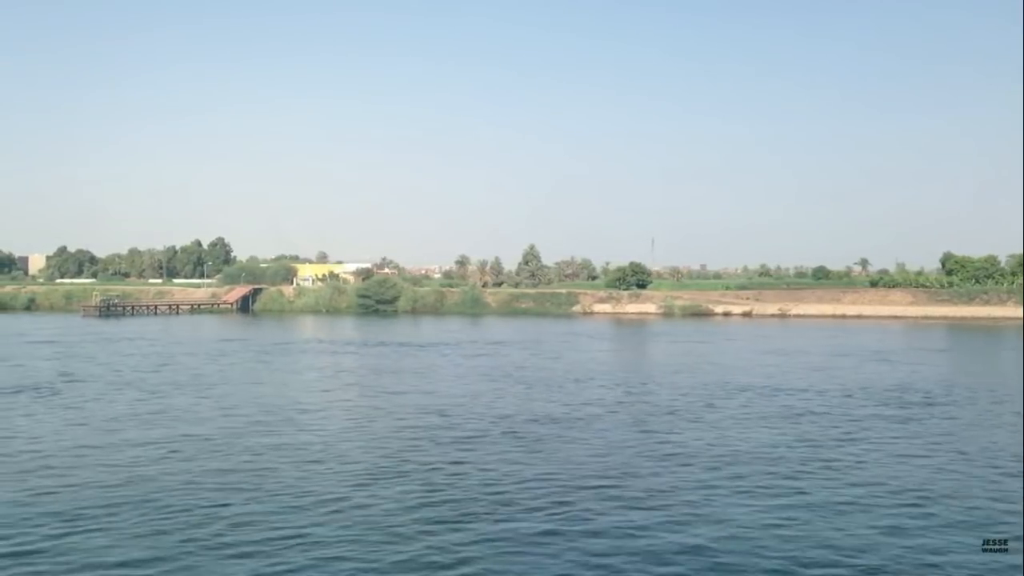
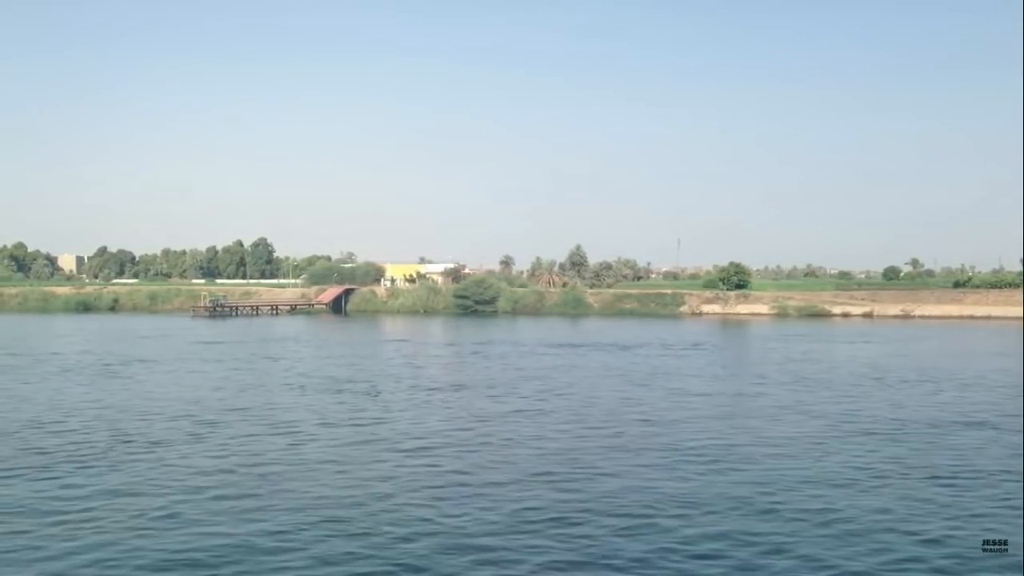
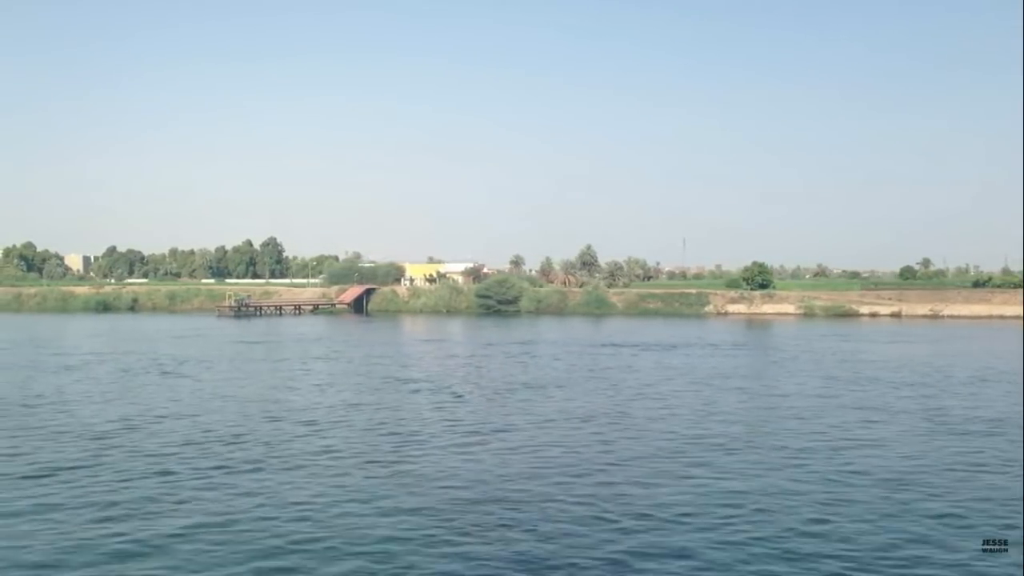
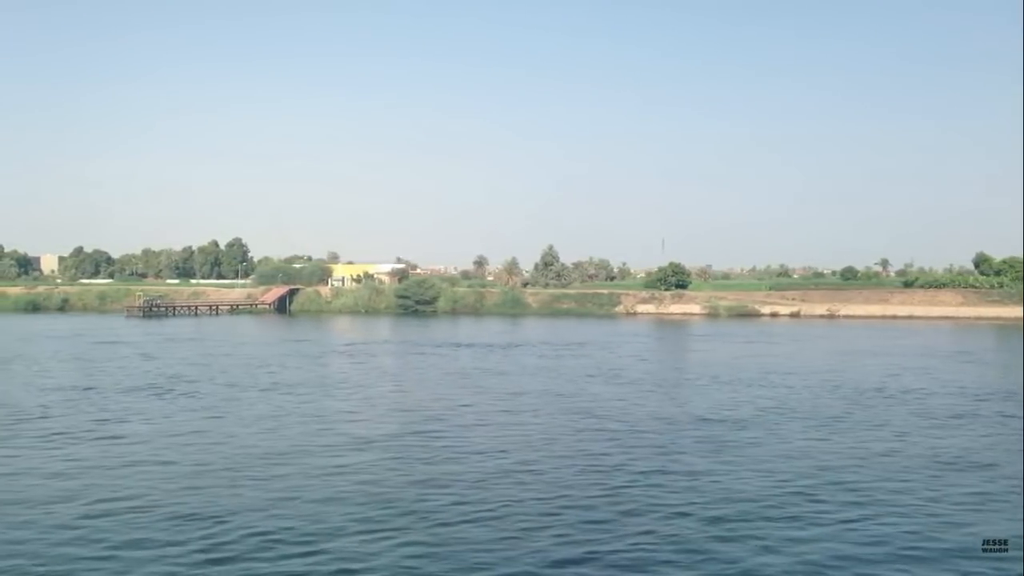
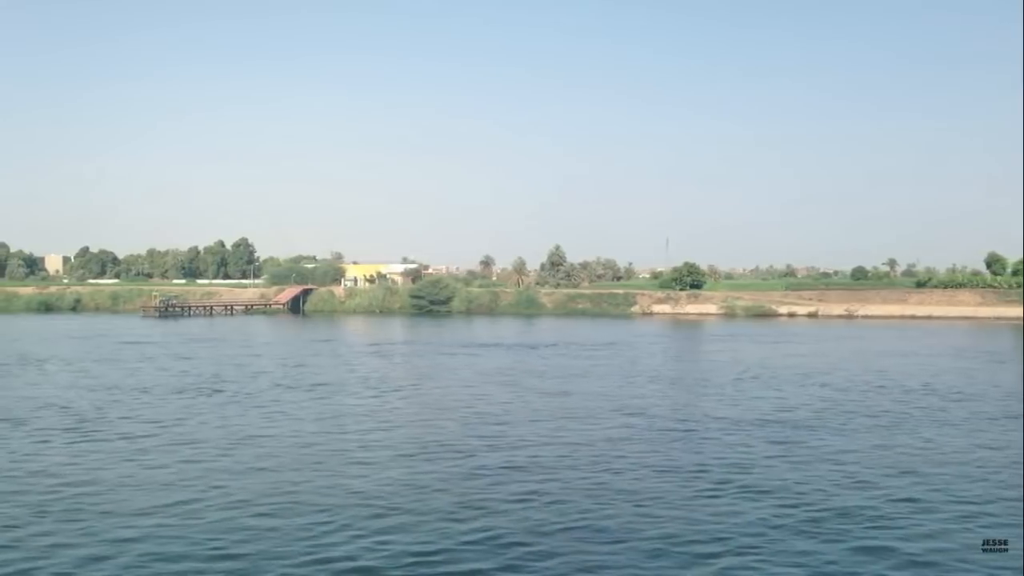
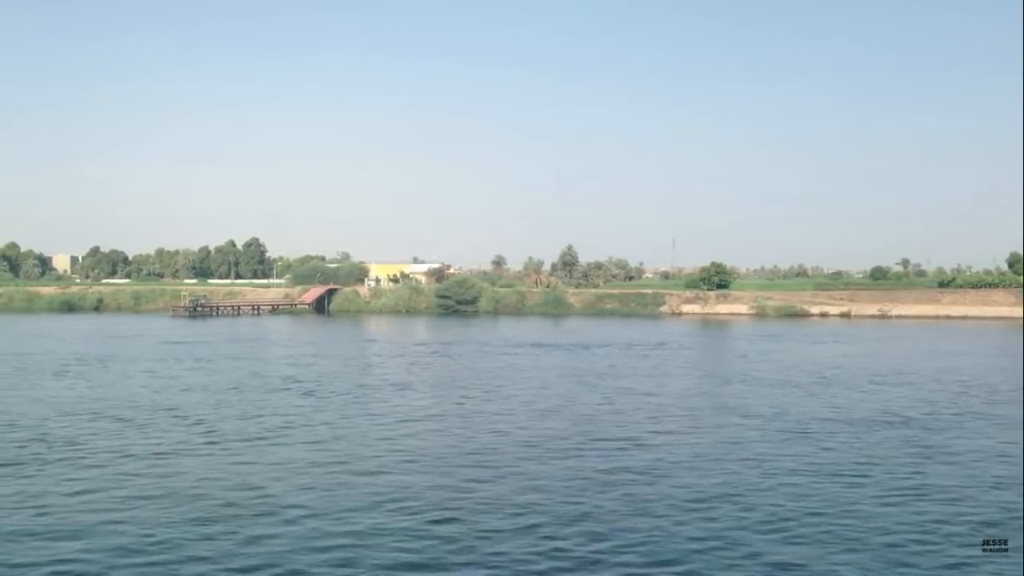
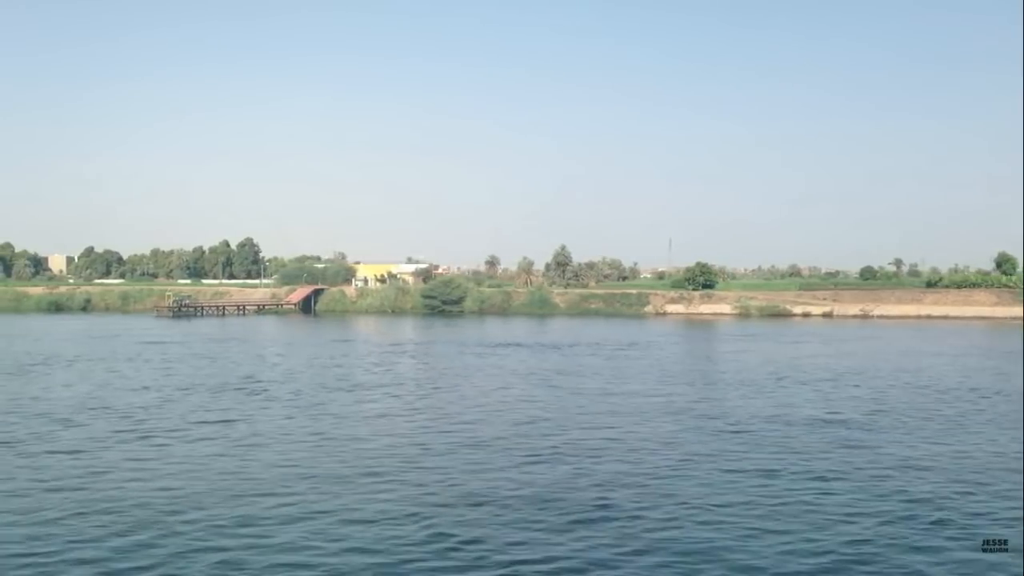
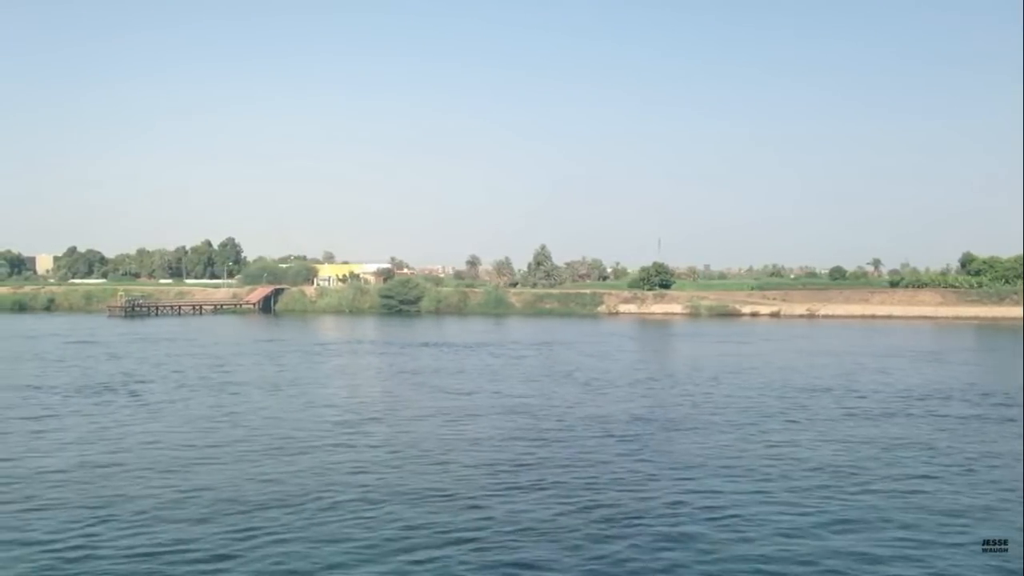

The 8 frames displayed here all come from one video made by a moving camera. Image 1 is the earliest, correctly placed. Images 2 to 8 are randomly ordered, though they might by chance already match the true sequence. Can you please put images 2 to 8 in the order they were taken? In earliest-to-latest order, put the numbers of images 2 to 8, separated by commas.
8, 4, 5, 7, 6, 2, 3
